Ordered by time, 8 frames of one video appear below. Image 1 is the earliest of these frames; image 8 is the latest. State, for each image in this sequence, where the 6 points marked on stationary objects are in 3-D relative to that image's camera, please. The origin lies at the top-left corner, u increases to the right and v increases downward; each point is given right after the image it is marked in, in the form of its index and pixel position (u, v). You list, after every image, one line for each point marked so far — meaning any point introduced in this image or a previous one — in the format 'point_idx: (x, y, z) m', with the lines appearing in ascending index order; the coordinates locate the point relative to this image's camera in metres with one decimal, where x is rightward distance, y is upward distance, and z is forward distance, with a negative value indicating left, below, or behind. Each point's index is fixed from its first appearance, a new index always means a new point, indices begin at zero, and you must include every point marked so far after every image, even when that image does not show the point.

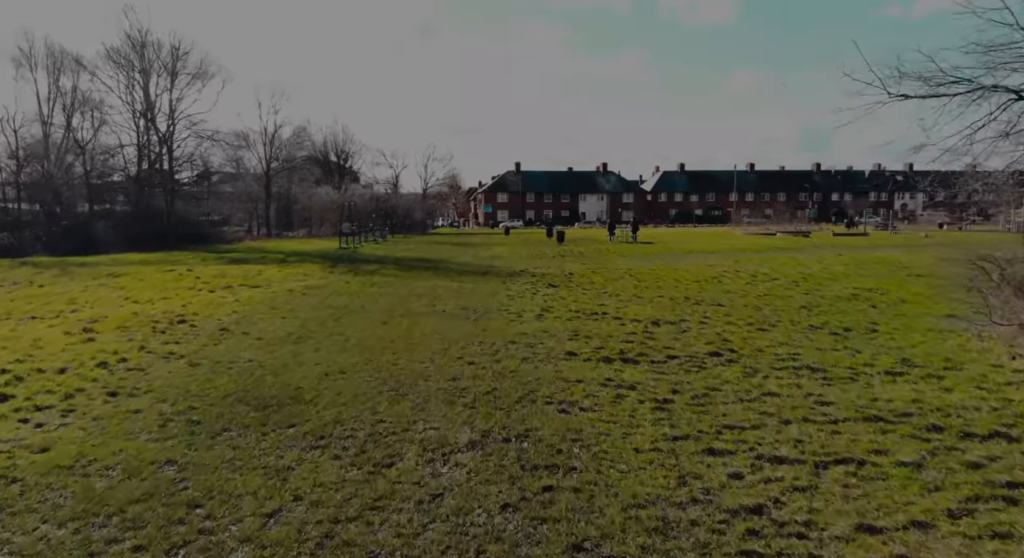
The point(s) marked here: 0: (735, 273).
0: (+5.8, +0.1, +20.1) m
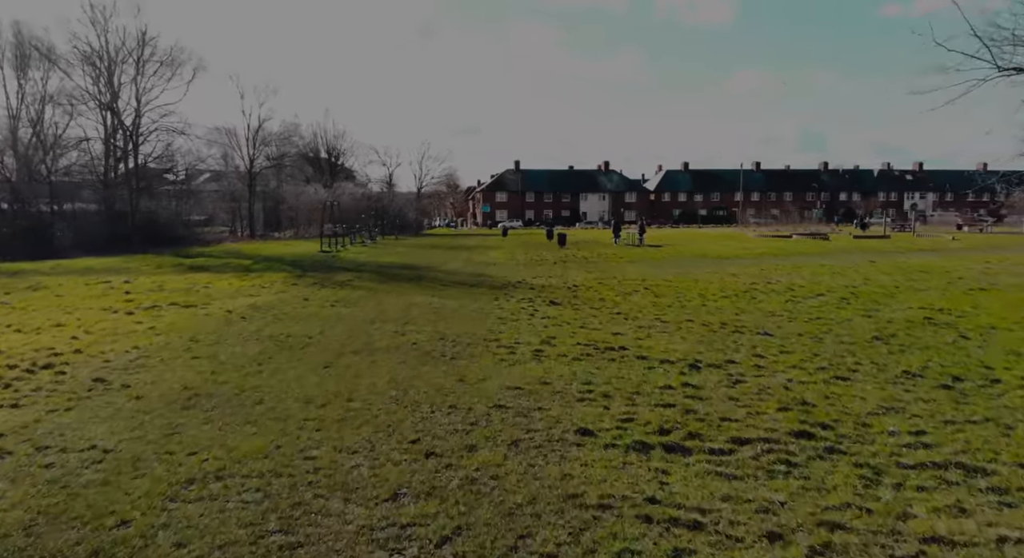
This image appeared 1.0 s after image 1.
0: (+5.7, -0.2, +17.2) m
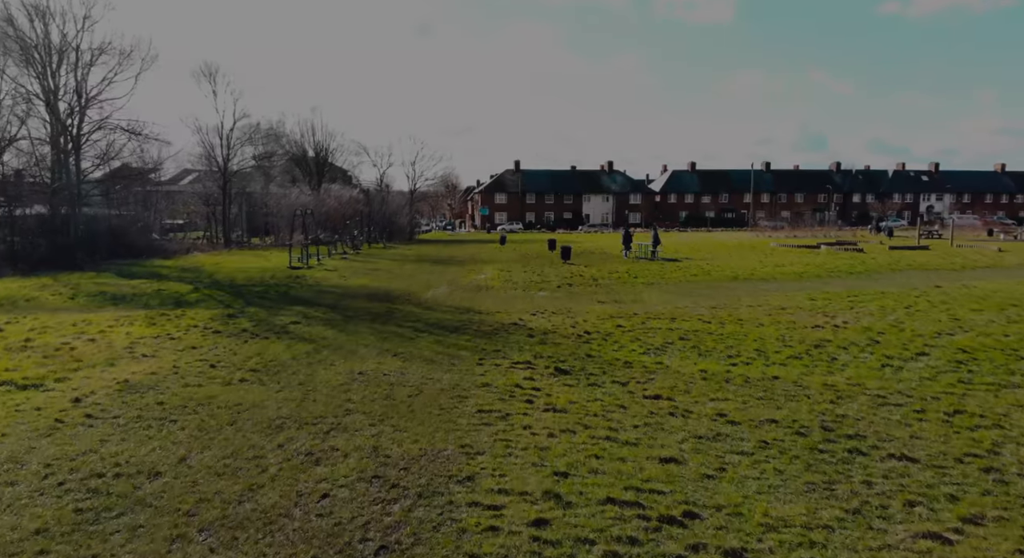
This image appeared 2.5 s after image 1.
0: (+5.6, -0.9, +13.1) m
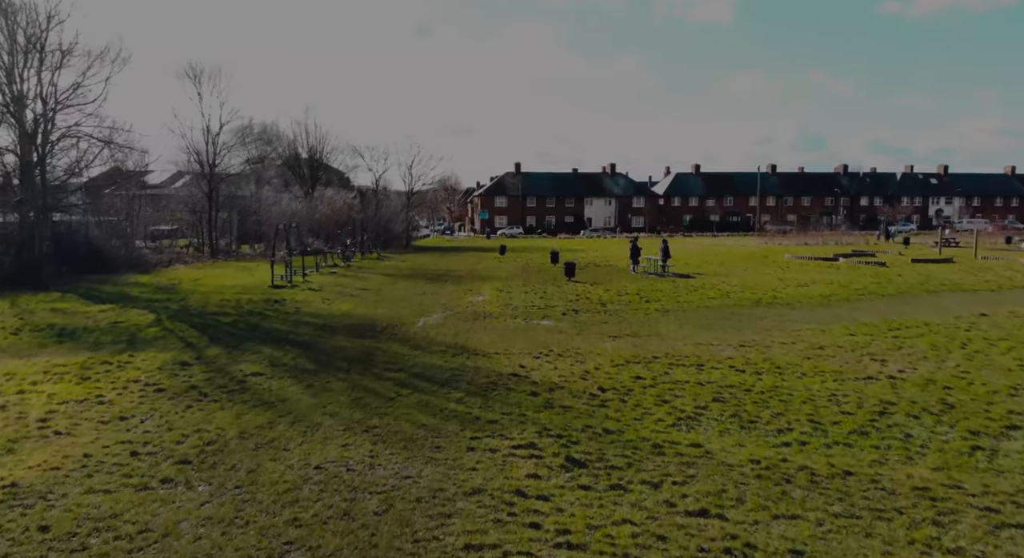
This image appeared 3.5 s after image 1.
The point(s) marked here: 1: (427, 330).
0: (+5.6, -1.6, +11.1) m
1: (-1.8, -1.1, +16.4) m
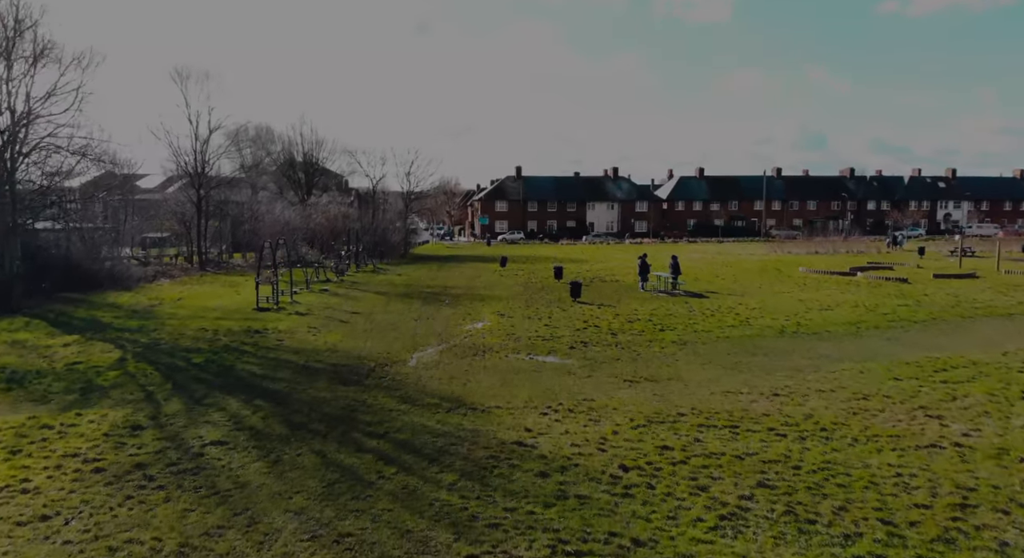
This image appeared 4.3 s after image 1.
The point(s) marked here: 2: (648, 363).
0: (+5.6, -2.3, +9.4) m
1: (-1.7, -1.8, +14.7) m
2: (+2.8, -1.7, +15.7) m
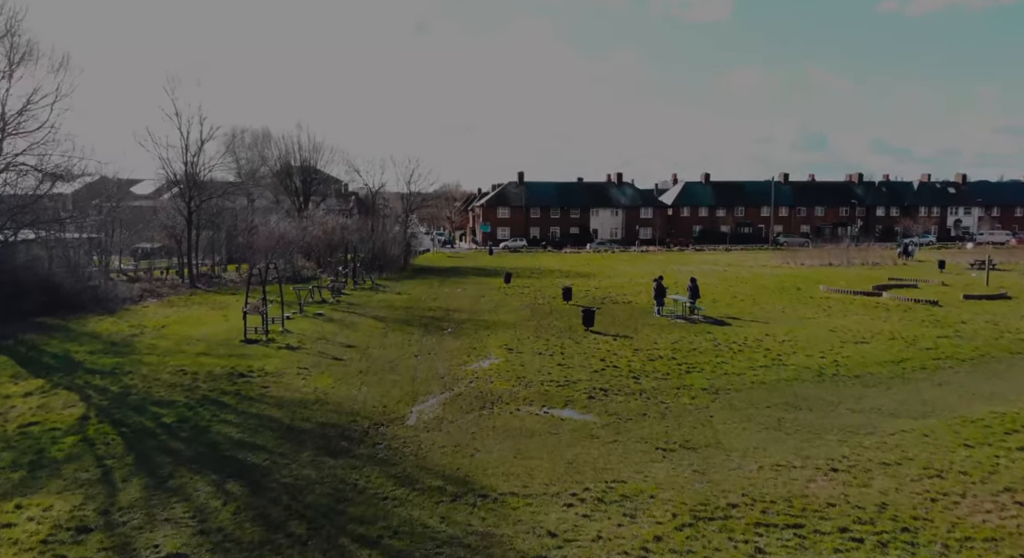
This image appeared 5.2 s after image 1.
0: (+5.9, -3.2, +7.5) m
1: (-1.5, -2.6, +12.9) m
2: (+3.0, -2.6, +13.9) m
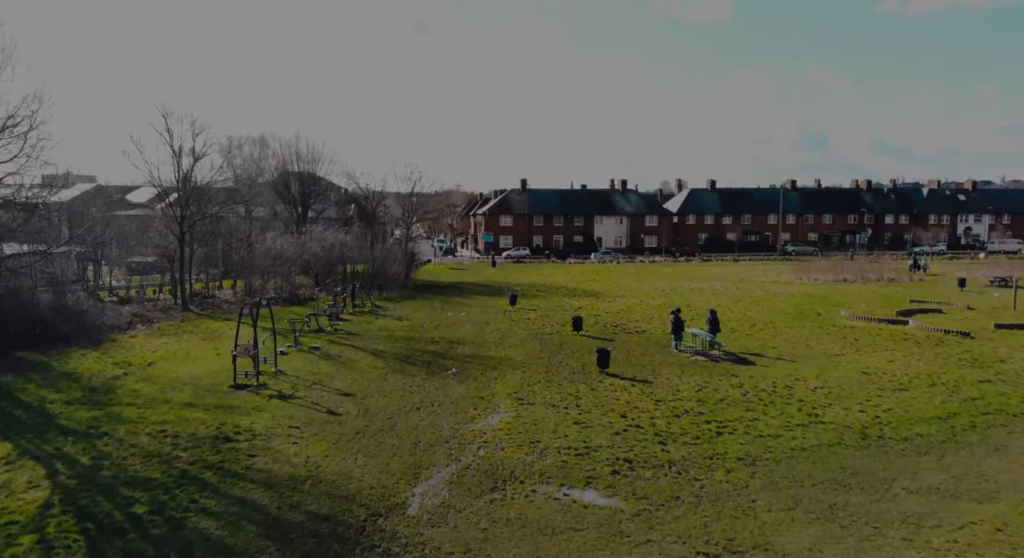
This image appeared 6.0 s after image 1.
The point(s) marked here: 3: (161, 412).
0: (+6.1, -4.3, +5.9) m
1: (-1.2, -3.7, +11.3) m
2: (+3.3, -3.7, +12.3) m
3: (-8.4, -3.1, +18.5) m
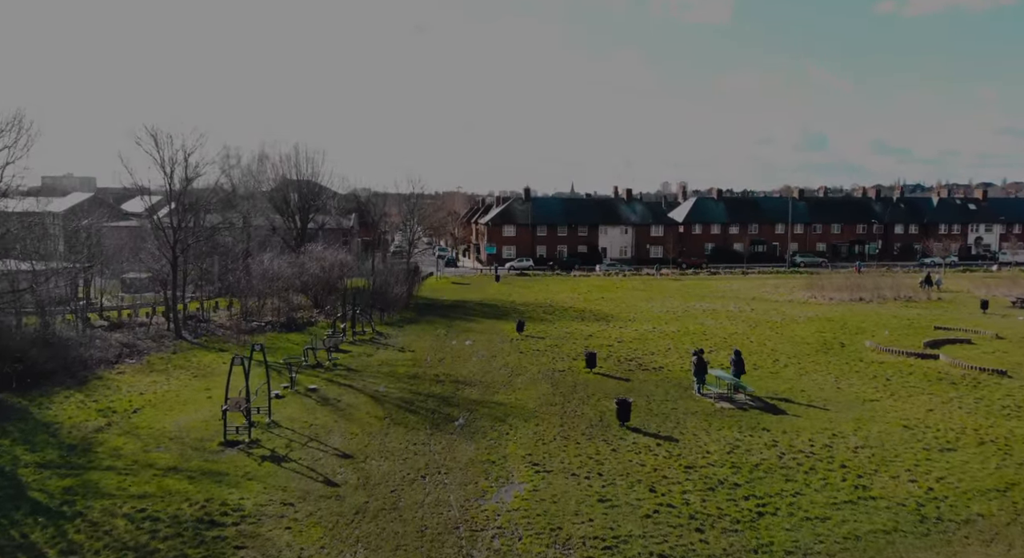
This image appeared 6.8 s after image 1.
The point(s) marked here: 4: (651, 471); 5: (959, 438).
0: (+6.5, -5.5, +4.3) m
1: (-0.9, -4.9, +9.7) m
2: (+3.6, -4.9, +10.7) m
3: (-8.0, -4.4, +16.9) m
4: (+3.0, -4.3, +16.9) m
5: (+11.2, -3.9, +19.5) m
